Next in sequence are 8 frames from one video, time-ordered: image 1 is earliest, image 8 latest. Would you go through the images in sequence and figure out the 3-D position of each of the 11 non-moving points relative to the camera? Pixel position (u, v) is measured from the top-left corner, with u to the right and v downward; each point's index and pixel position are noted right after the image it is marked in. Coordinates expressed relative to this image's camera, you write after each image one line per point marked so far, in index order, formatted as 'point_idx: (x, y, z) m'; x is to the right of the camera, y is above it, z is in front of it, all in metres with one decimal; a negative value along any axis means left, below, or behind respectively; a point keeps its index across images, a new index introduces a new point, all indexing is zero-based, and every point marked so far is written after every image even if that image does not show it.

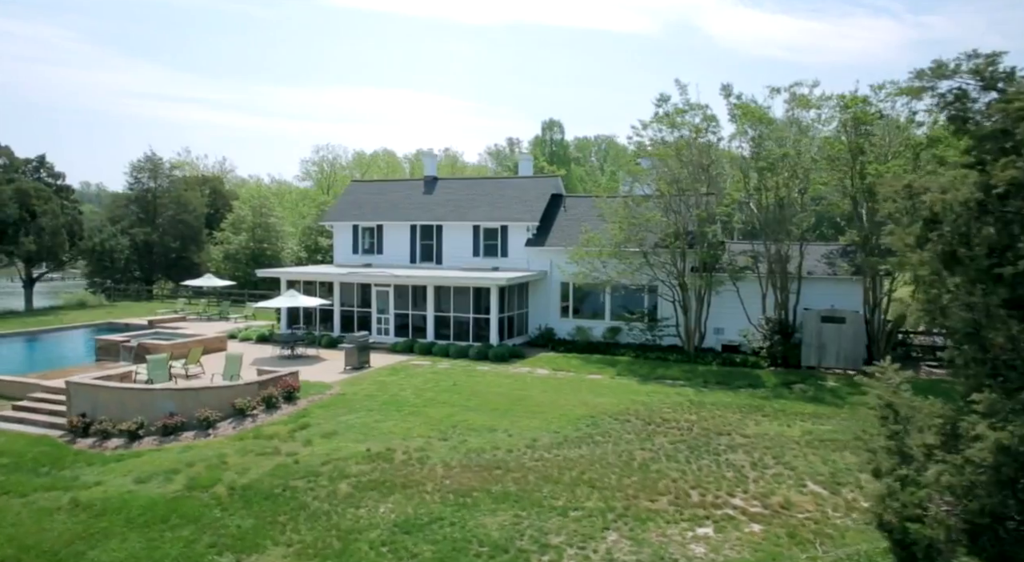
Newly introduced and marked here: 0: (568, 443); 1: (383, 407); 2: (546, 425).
0: (+1.4, -3.9, +16.5) m
1: (-3.6, -3.6, +19.6) m
2: (+0.9, -3.7, +17.8) m
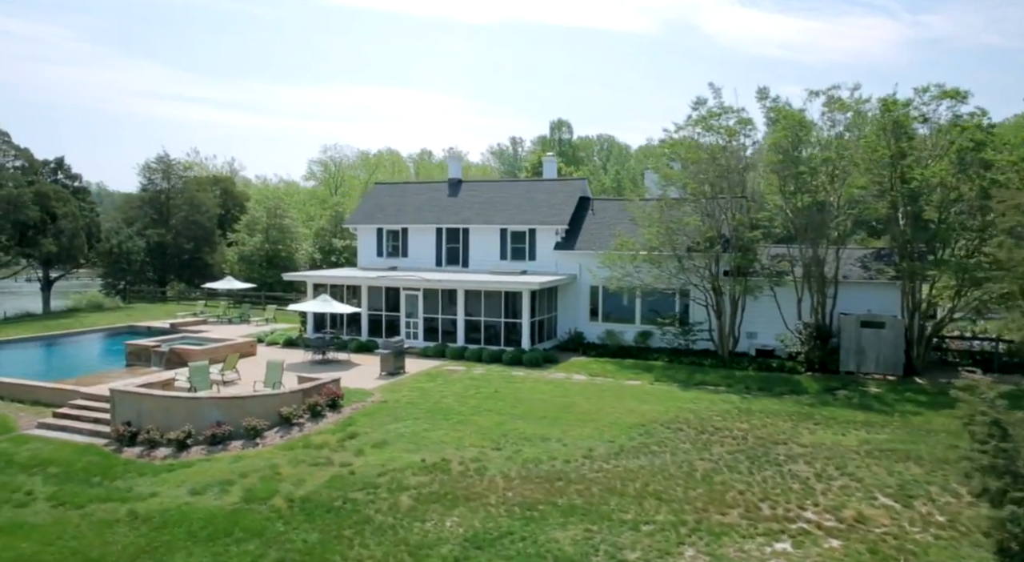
0: (+2.7, -4.1, +16.4) m
1: (-2.3, -3.8, +19.4) m
2: (+2.2, -3.9, +17.6) m
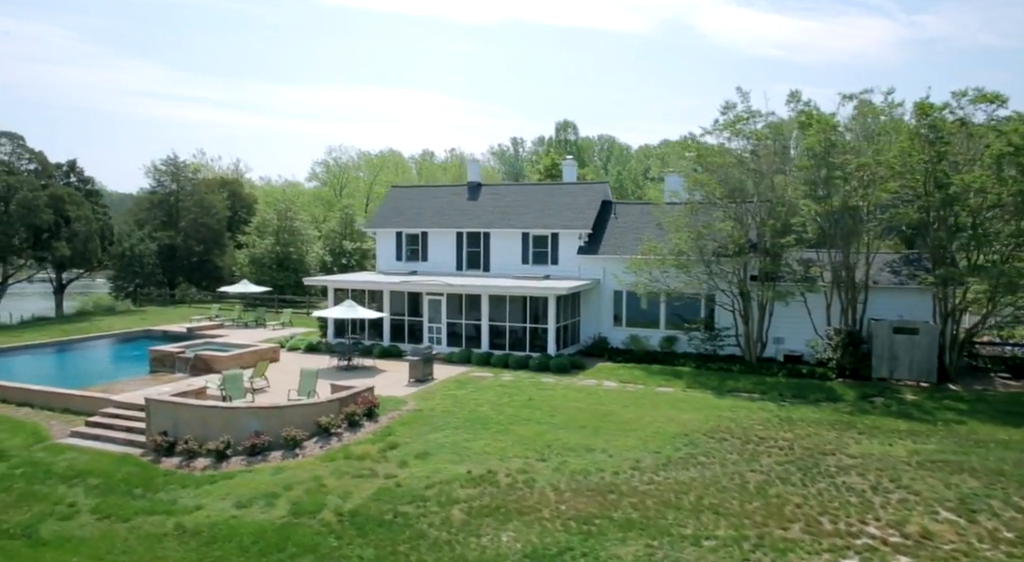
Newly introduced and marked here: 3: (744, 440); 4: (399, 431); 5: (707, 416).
0: (+3.8, -4.3, +16.2) m
1: (-1.2, -4.0, +19.2) m
2: (+3.3, -4.1, +17.4) m
3: (+5.9, -4.1, +17.7) m
4: (-3.0, -4.0, +18.7) m
5: (+5.6, -3.9, +19.9) m
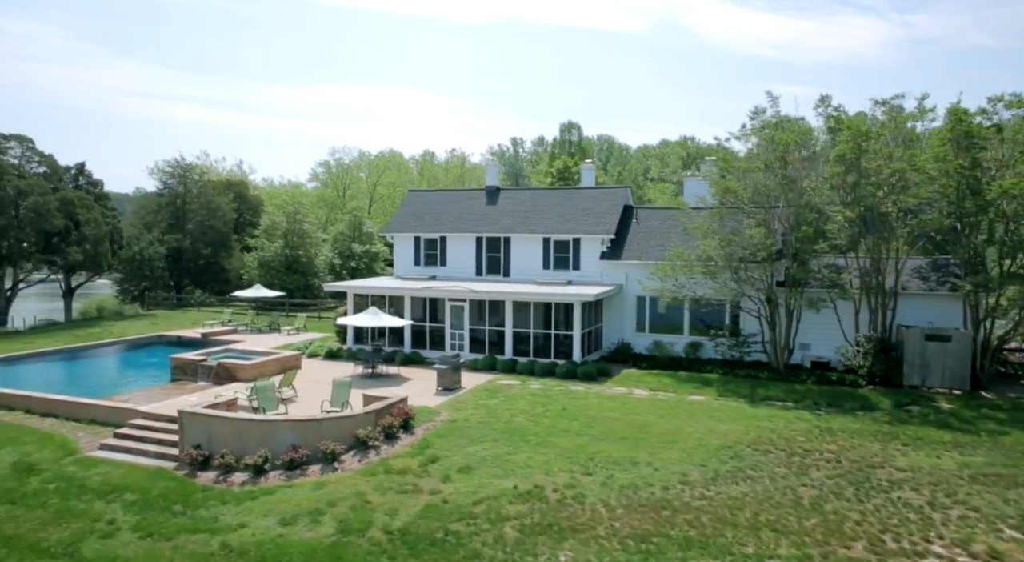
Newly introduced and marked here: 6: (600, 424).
0: (+4.8, -4.5, +15.9) m
1: (-0.1, -4.2, +19.0) m
2: (+4.4, -4.4, +17.2) m
3: (+7.0, -4.3, +17.5) m
4: (-2.0, -4.3, +18.4) m
5: (+6.7, -4.1, +19.6) m
6: (+2.5, -4.1, +19.9) m
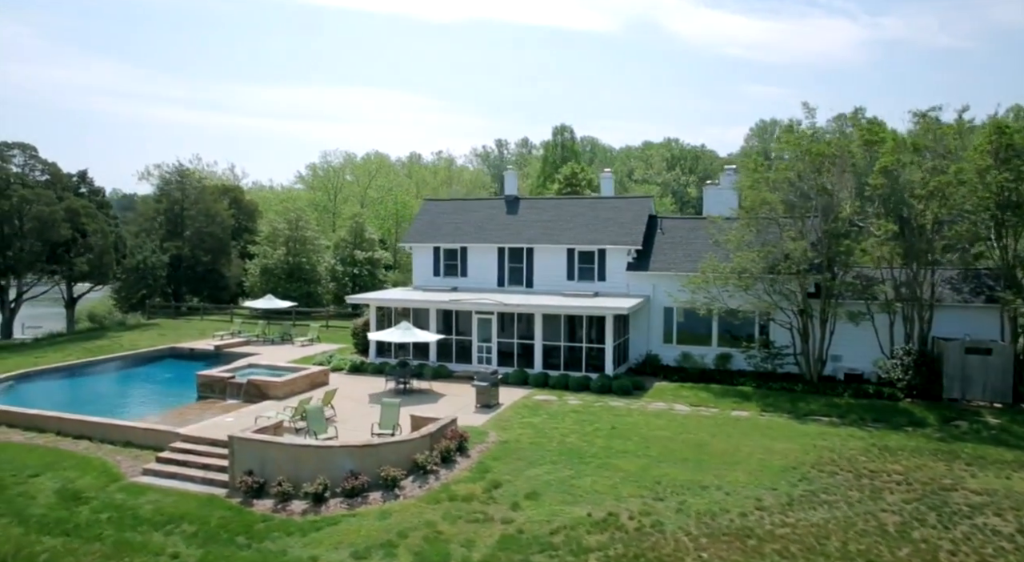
0: (+6.5, -5.0, +15.7) m
1: (+1.4, -4.7, +18.6) m
2: (+5.9, -4.8, +17.0) m
3: (+8.6, -4.8, +17.3) m
4: (-0.4, -4.8, +18.0) m
5: (+8.2, -4.6, +19.5) m
6: (+4.1, -4.6, +19.6) m
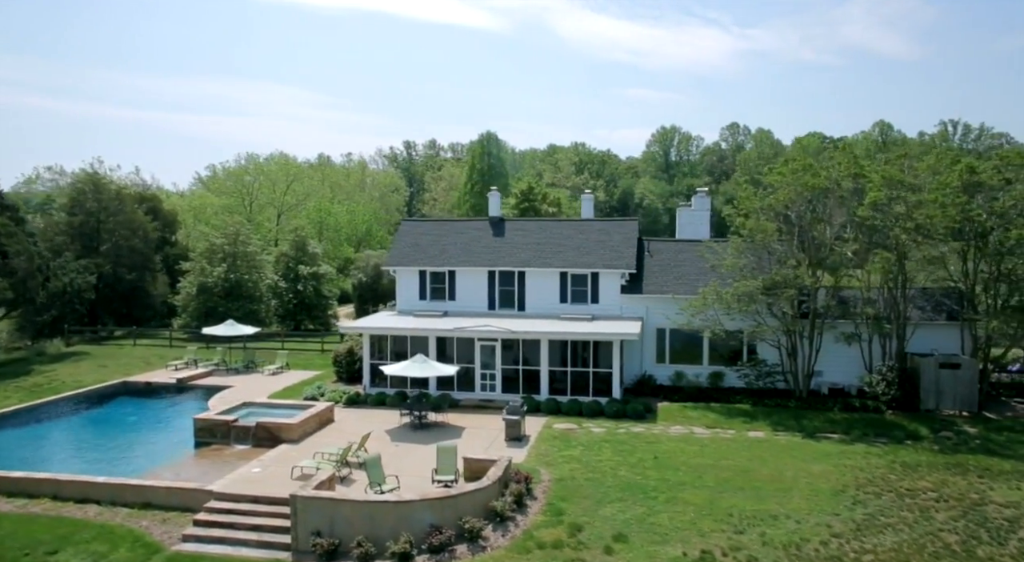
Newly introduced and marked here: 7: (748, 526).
0: (+8.6, -6.0, +16.9) m
1: (+3.2, -5.8, +19.0) m
2: (+7.9, -5.9, +18.1) m
3: (+10.4, -5.8, +18.9) m
4: (+1.5, -5.9, +18.2) m
5: (+9.7, -5.6, +20.9) m
6: (+5.6, -5.6, +20.4) m
7: (+5.8, -6.0, +17.0) m
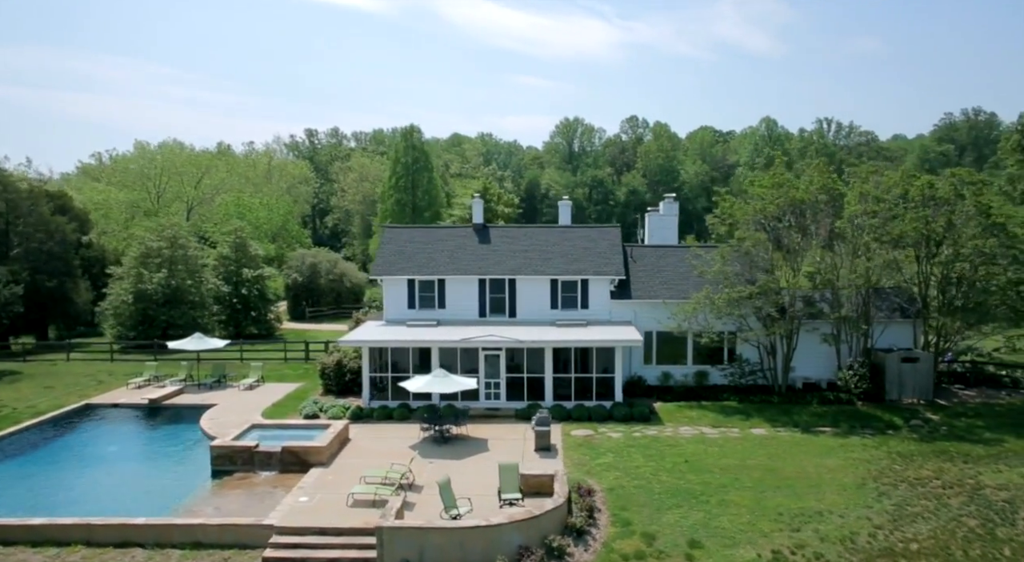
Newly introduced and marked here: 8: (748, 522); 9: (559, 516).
0: (+10.6, -6.5, +19.0) m
1: (+4.9, -6.4, +20.2) m
2: (+9.7, -6.3, +20.1) m
3: (+12.1, -6.2, +21.2) m
4: (+3.3, -6.5, +19.1) m
5: (+11.1, -5.9, +23.1) m
6: (+7.1, -6.1, +22.0) m
7: (+7.8, -6.6, +18.7) m
8: (+6.4, -6.5, +18.8) m
9: (+1.2, -6.1, +18.2) m
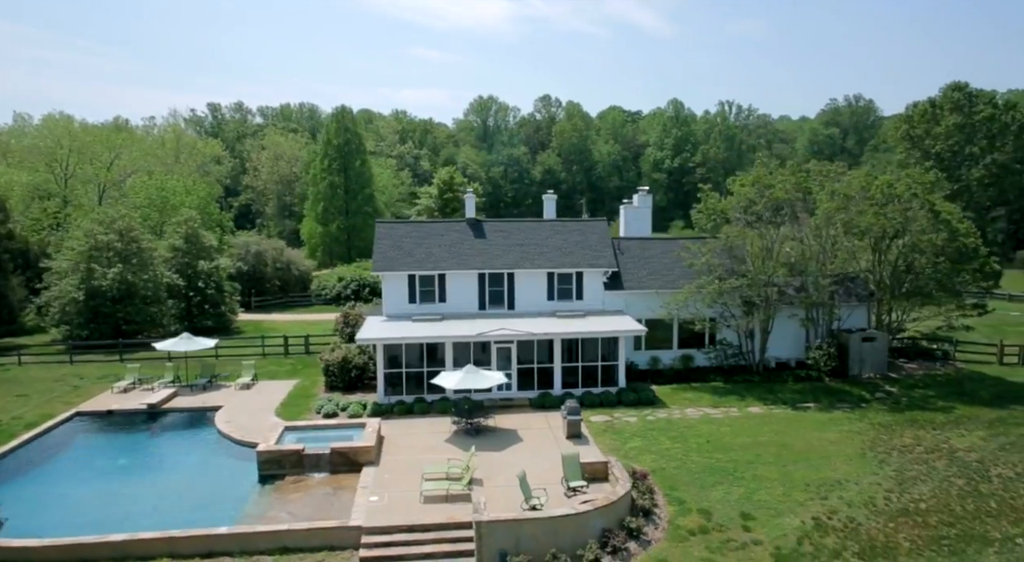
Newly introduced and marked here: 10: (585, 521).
0: (+12.5, -6.4, +22.2) m
1: (+6.7, -6.4, +22.6) m
2: (+11.5, -6.3, +23.1) m
3: (+13.7, -6.0, +24.6) m
4: (+5.3, -6.6, +21.3) m
5: (+12.4, -5.7, +26.3) m
6: (+8.6, -6.0, +24.7) m
7: (+9.8, -6.6, +21.5) m
8: (+8.4, -6.6, +21.4) m
9: (+3.4, -6.3, +20.0) m
10: (+2.0, -6.5, +18.7) m
